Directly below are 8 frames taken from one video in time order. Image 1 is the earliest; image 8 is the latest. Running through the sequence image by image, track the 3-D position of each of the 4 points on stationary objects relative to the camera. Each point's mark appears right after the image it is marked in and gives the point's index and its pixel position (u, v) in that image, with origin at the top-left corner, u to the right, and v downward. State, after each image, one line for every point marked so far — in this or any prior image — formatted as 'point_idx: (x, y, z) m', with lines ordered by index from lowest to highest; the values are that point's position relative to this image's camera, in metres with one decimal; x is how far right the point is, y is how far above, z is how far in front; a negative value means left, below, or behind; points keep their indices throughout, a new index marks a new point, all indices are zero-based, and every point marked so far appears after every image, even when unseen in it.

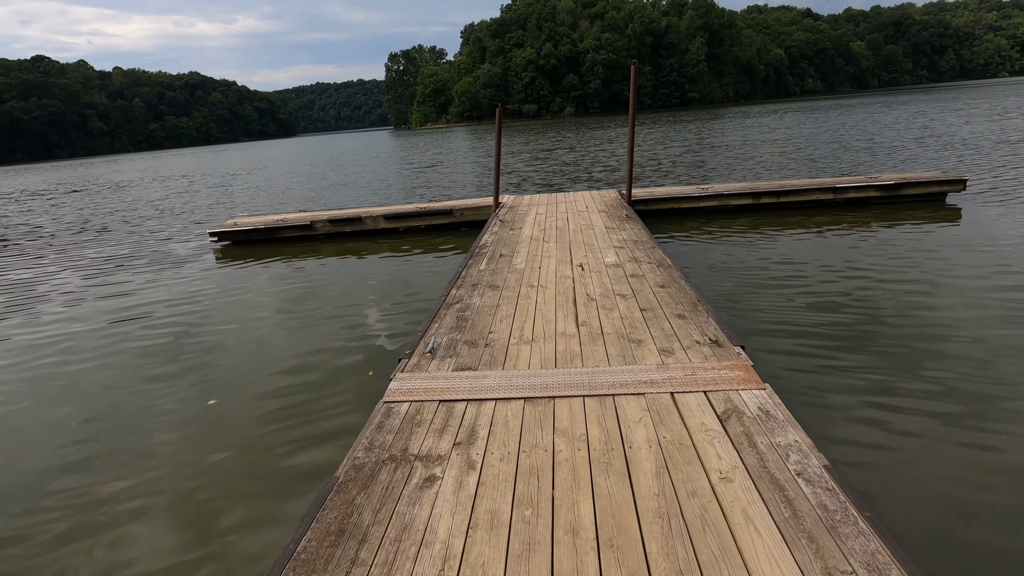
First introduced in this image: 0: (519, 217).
0: (+0.1, +1.1, +8.5) m
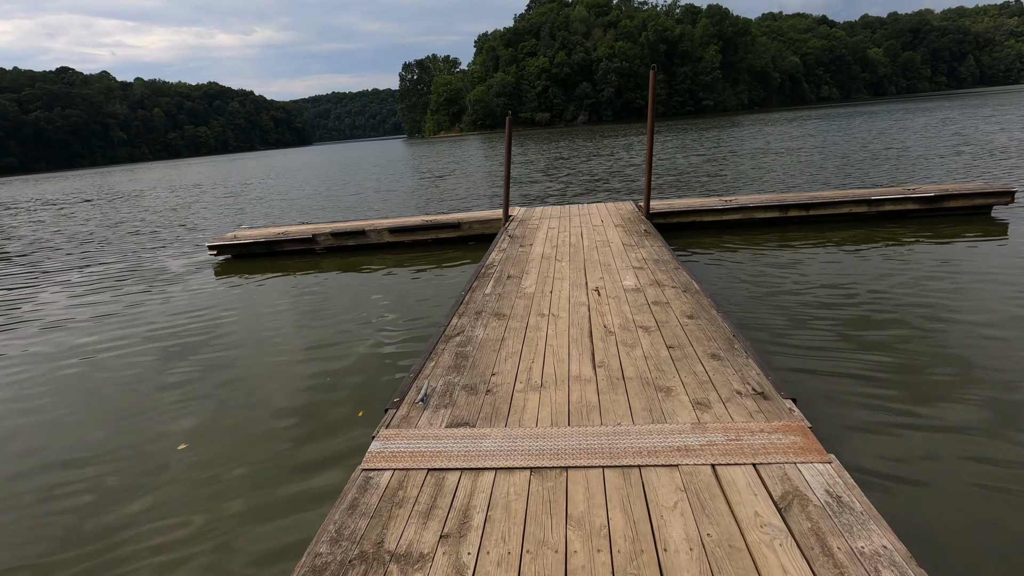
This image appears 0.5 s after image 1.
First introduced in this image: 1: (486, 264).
0: (+0.3, +0.8, +7.9) m
1: (-0.3, +0.3, +6.3) m
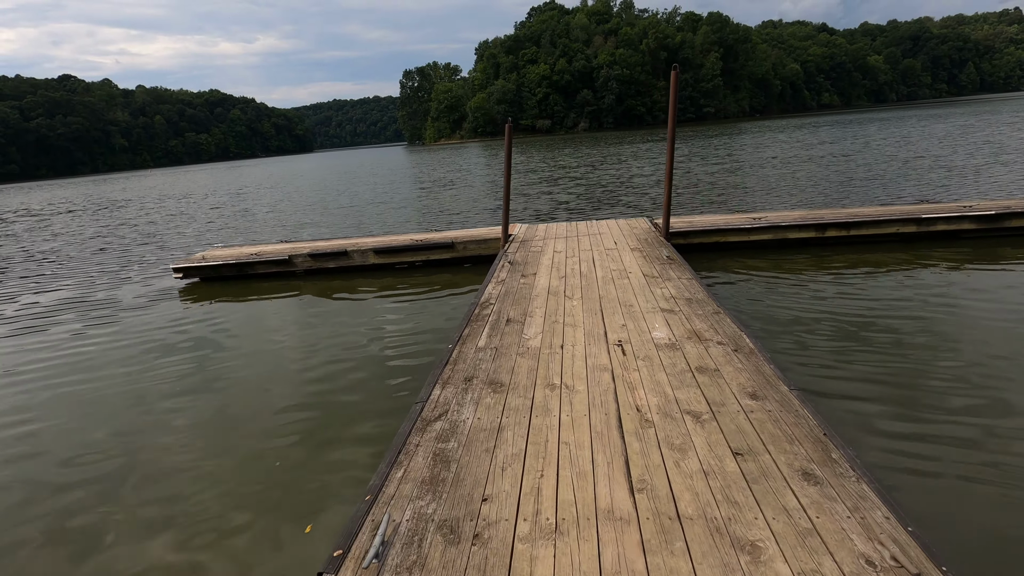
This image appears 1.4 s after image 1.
0: (+0.3, +0.4, +6.9) m
1: (-0.3, -0.1, +5.2) m
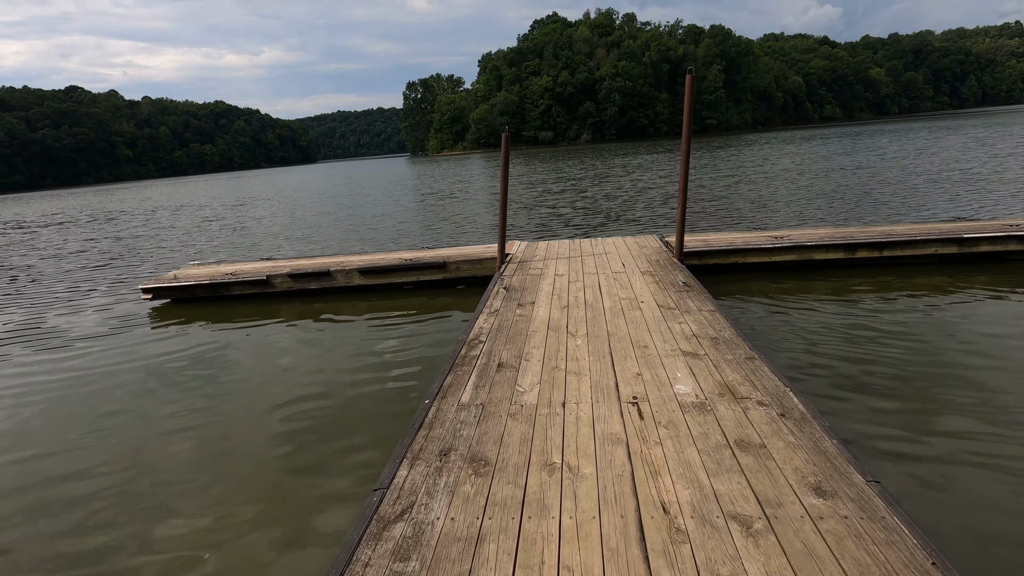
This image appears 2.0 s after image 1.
0: (+0.2, +0.1, +6.1) m
1: (-0.4, -0.4, +4.5) m
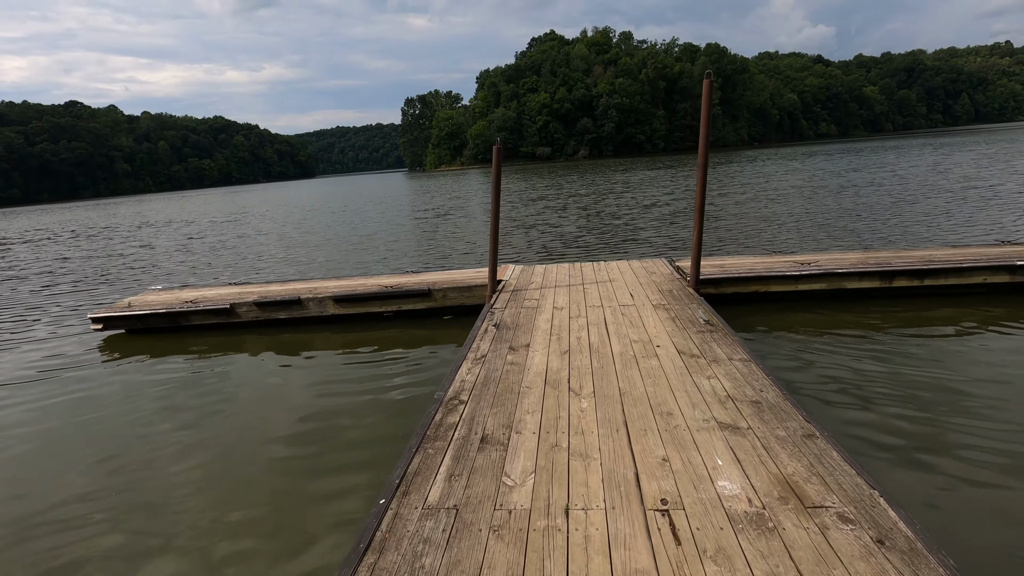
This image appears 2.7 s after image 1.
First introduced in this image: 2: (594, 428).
0: (+0.1, -0.3, +5.3) m
1: (-0.4, -0.7, +3.6) m
2: (+0.5, -0.8, +3.1) m
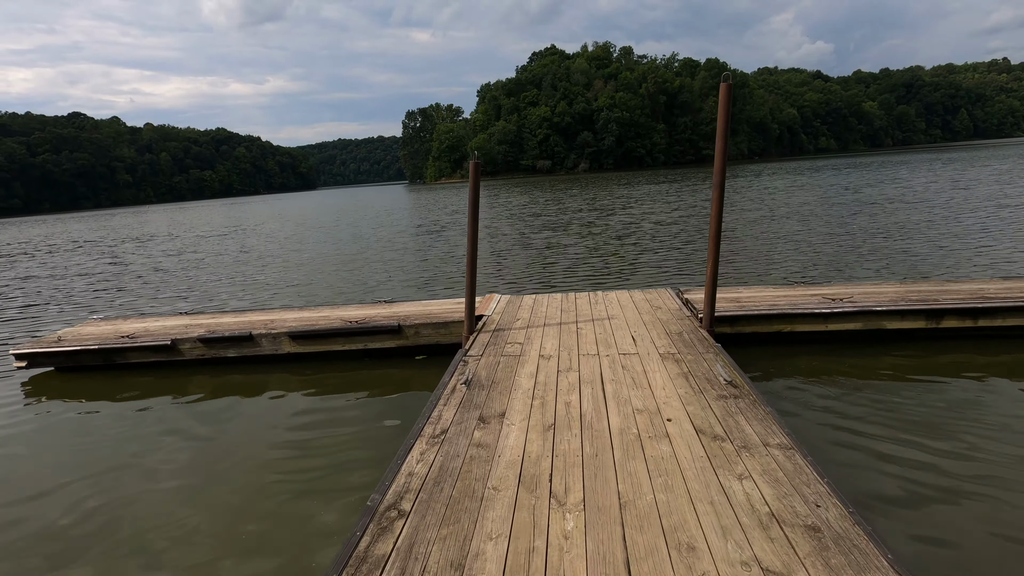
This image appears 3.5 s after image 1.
0: (-0.1, -0.7, +4.3) m
1: (-0.6, -1.1, +2.6) m
2: (+0.3, -1.1, +2.1) m
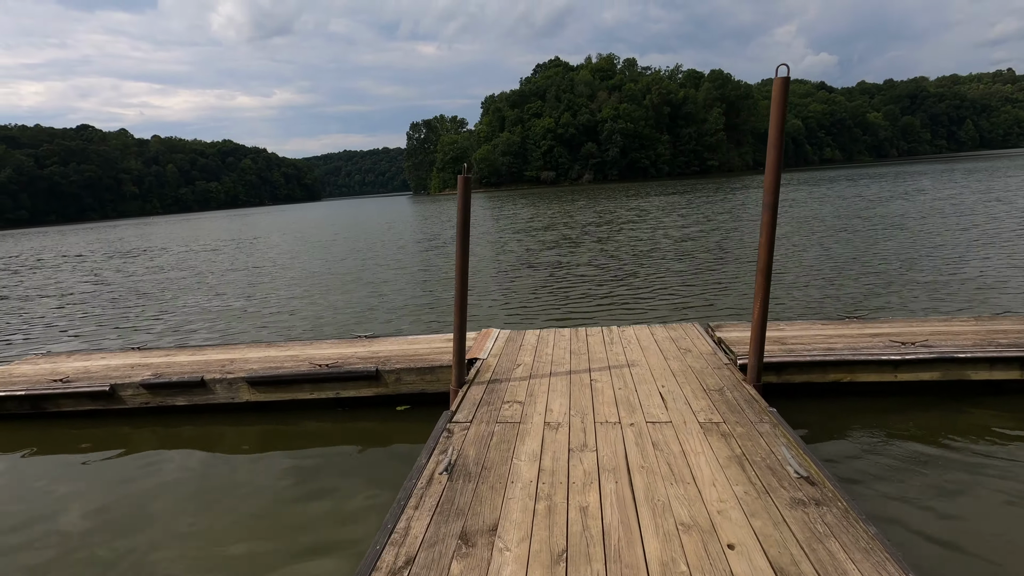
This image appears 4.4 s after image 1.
0: (-0.1, -1.0, +3.3) m
1: (-0.7, -1.4, +1.6) m
2: (+0.2, -1.4, +1.1) m
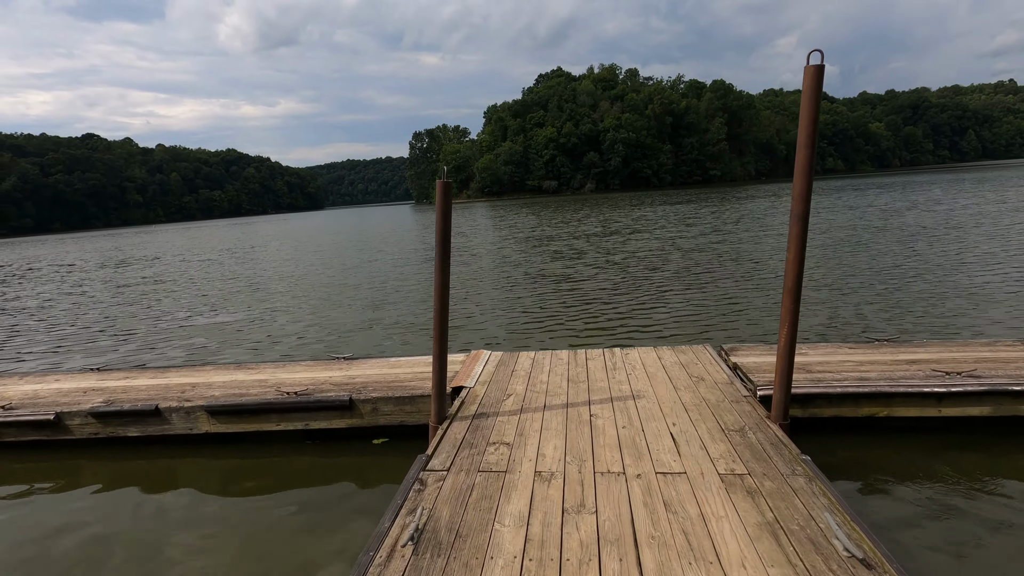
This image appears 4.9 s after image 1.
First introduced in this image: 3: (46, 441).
0: (-0.2, -1.1, +2.7) m
1: (-0.8, -1.5, +1.1) m
2: (+0.1, -1.5, +0.5) m
3: (-4.4, -1.4, +5.0) m
